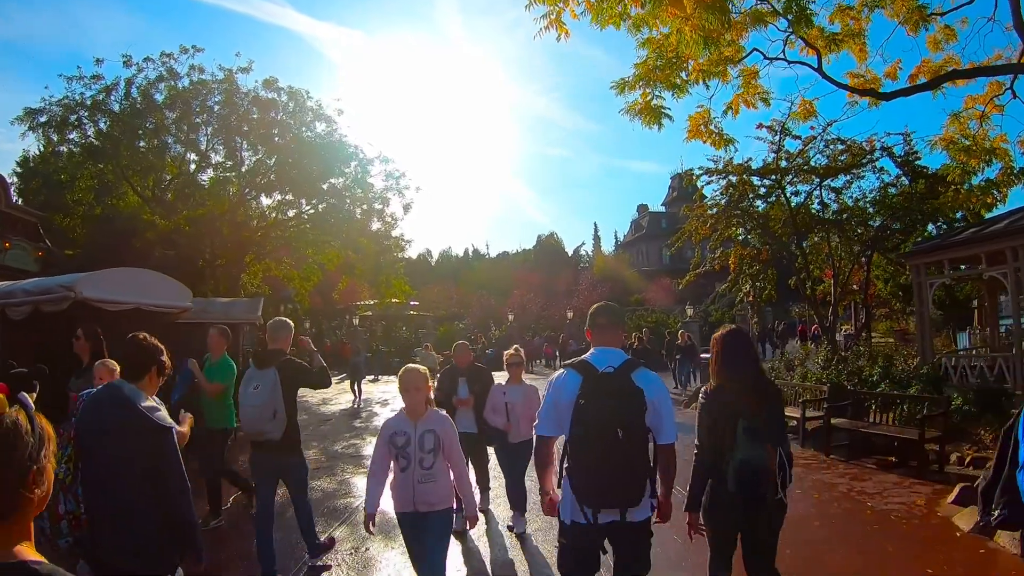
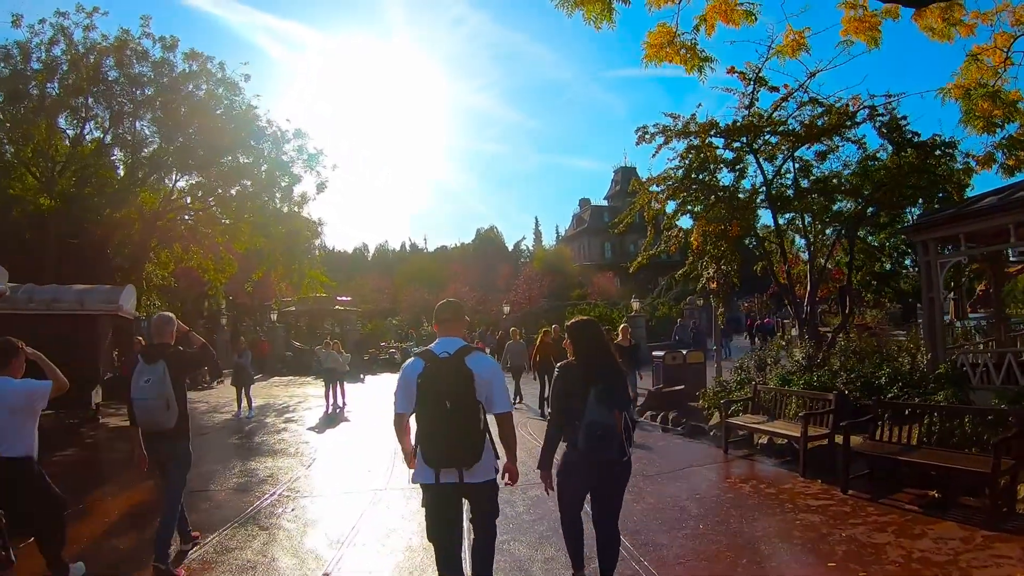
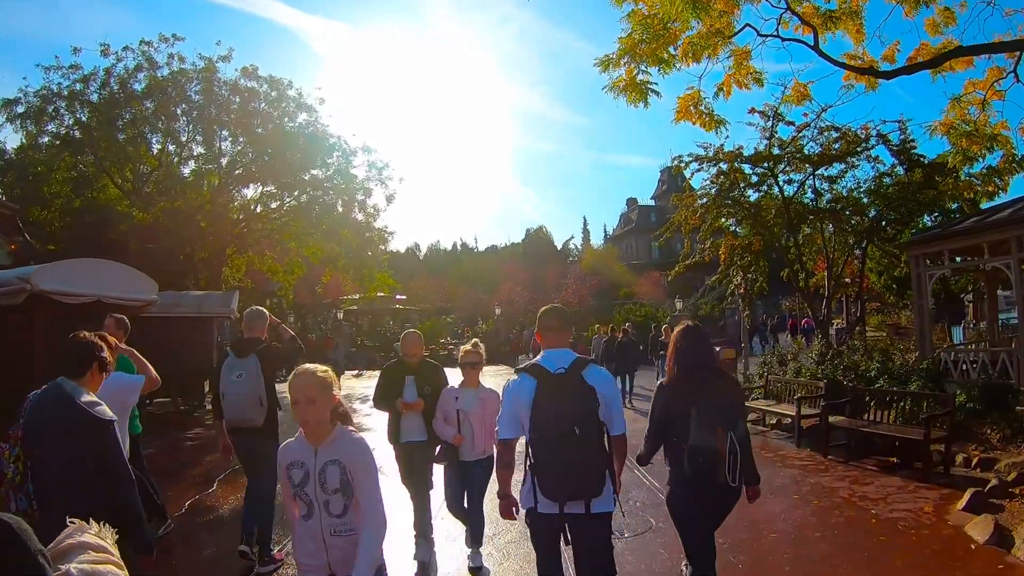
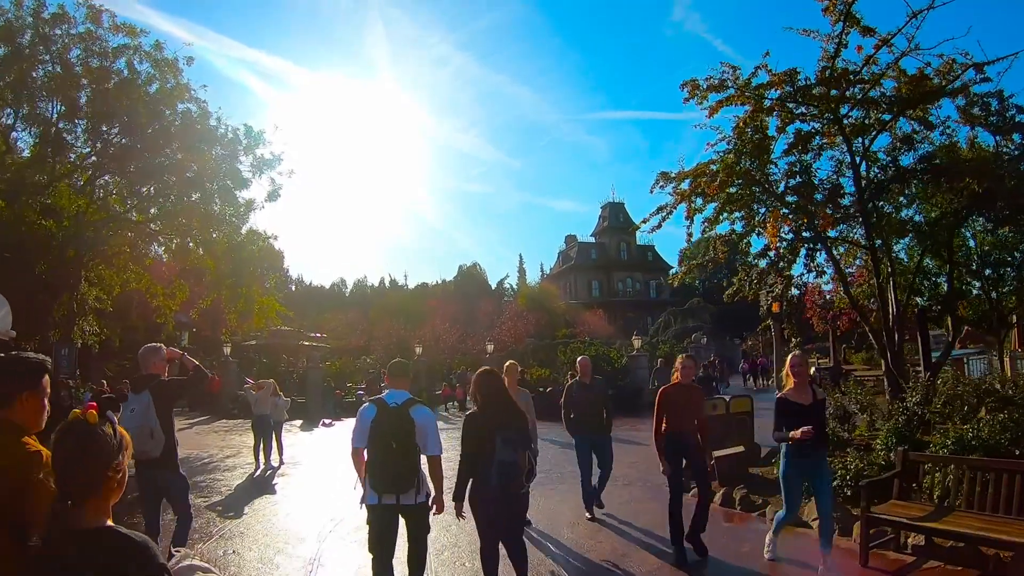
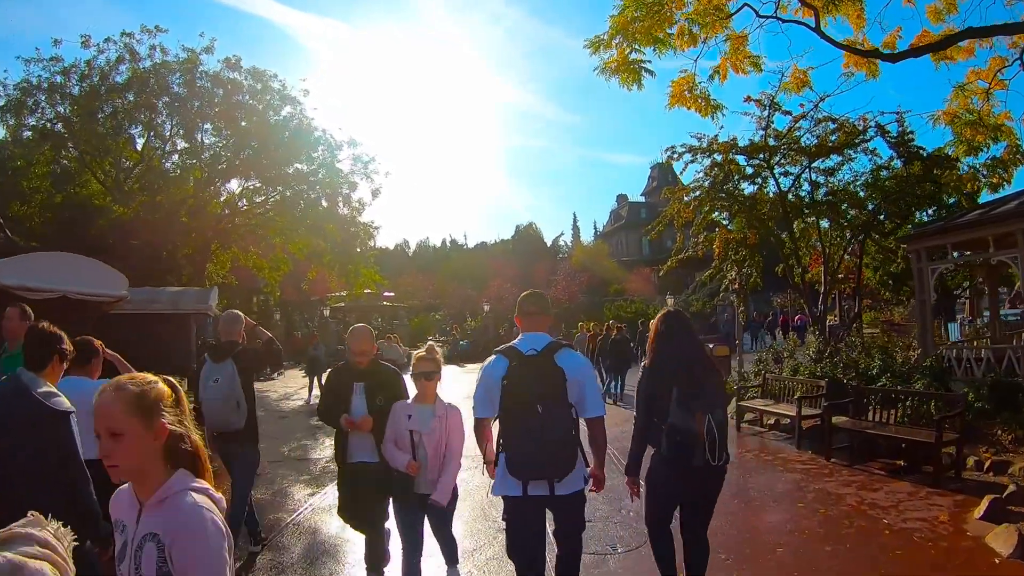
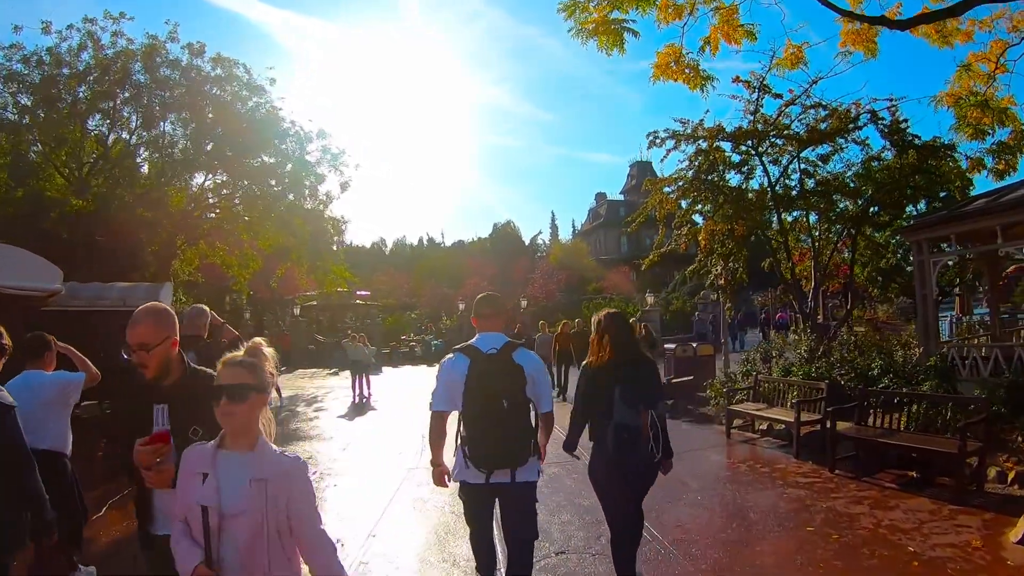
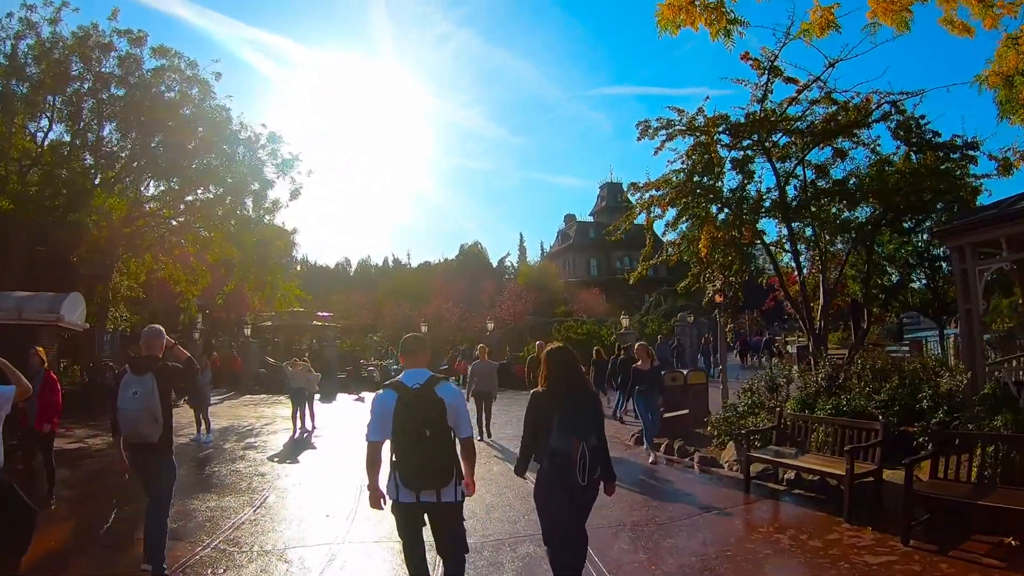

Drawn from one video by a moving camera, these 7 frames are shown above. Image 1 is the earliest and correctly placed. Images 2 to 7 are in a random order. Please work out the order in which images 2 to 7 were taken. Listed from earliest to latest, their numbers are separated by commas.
3, 5, 6, 2, 7, 4
